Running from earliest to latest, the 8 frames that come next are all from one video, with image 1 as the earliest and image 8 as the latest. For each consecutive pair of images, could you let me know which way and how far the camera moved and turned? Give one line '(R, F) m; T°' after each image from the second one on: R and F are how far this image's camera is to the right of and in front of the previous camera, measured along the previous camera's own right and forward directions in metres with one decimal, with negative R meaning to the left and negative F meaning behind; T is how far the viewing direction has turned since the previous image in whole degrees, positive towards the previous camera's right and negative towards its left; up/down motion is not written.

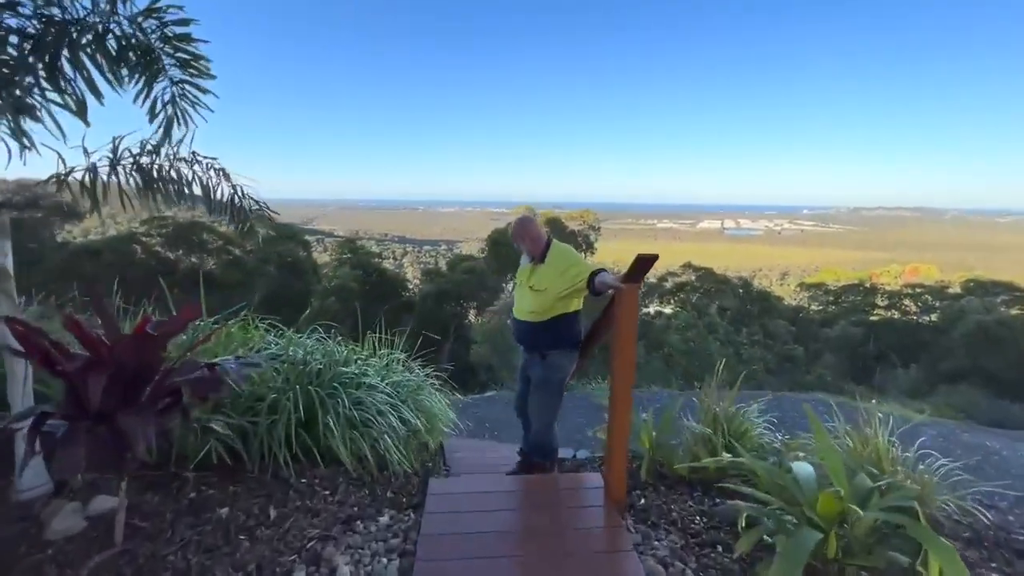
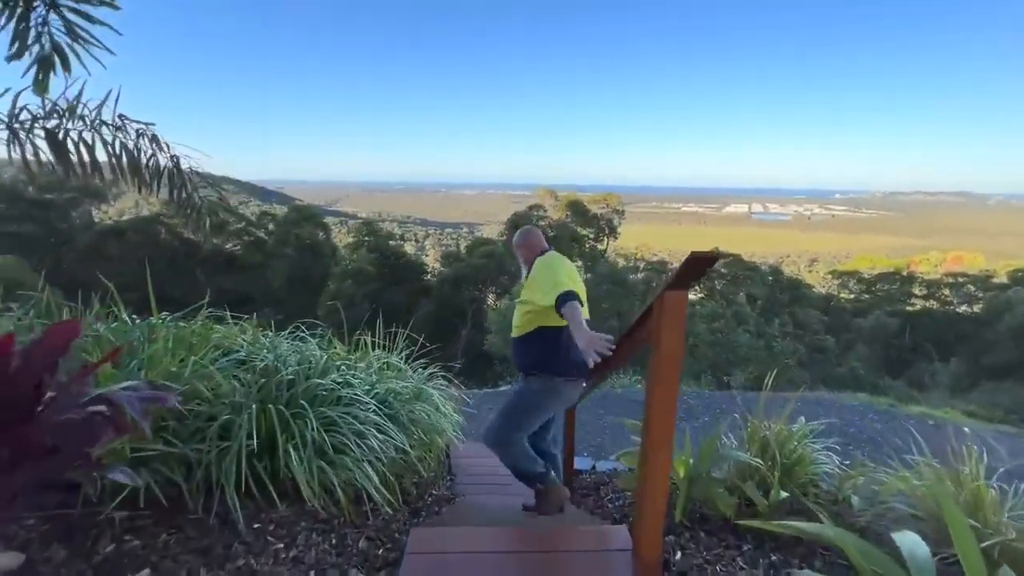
(0.0, +0.5) m; -2°
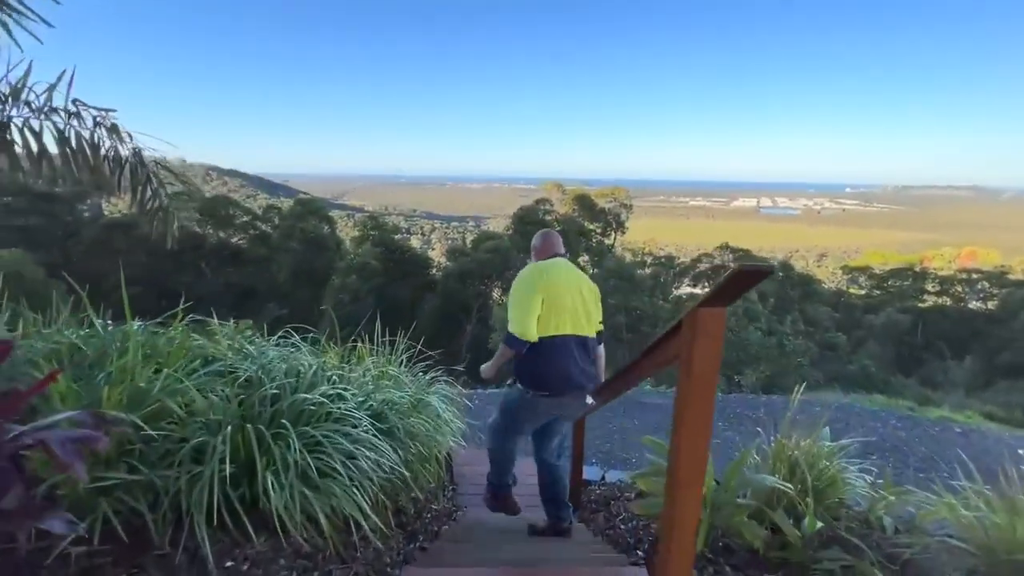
(0.0, +0.2) m; -1°
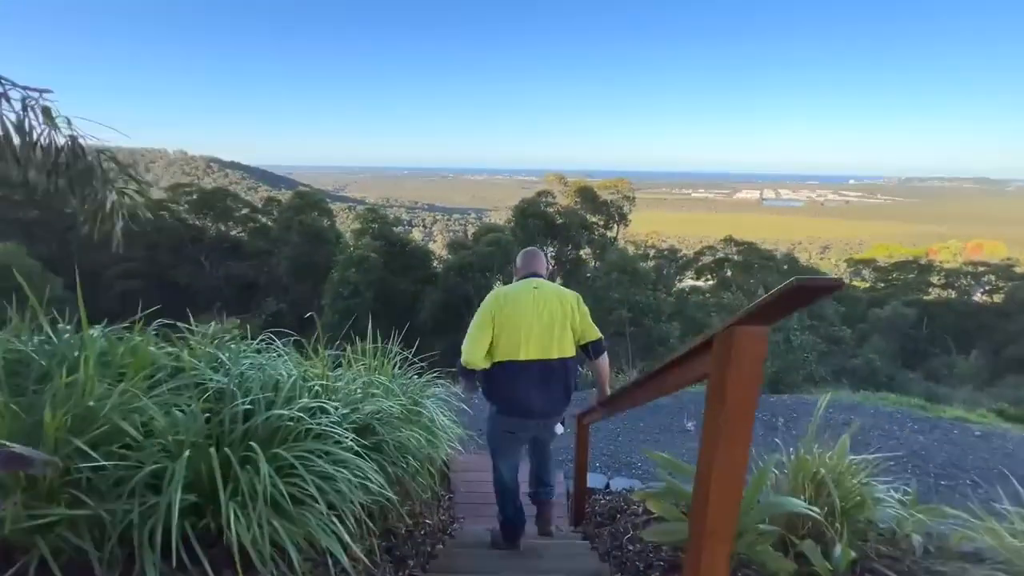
(0.0, +0.2) m; 0°
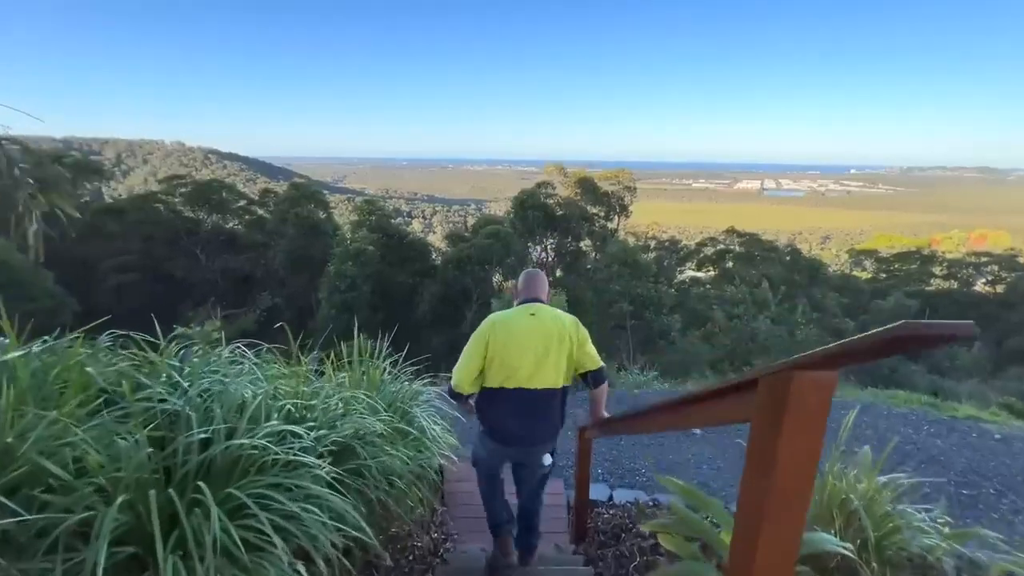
(0.0, +0.3) m; 0°
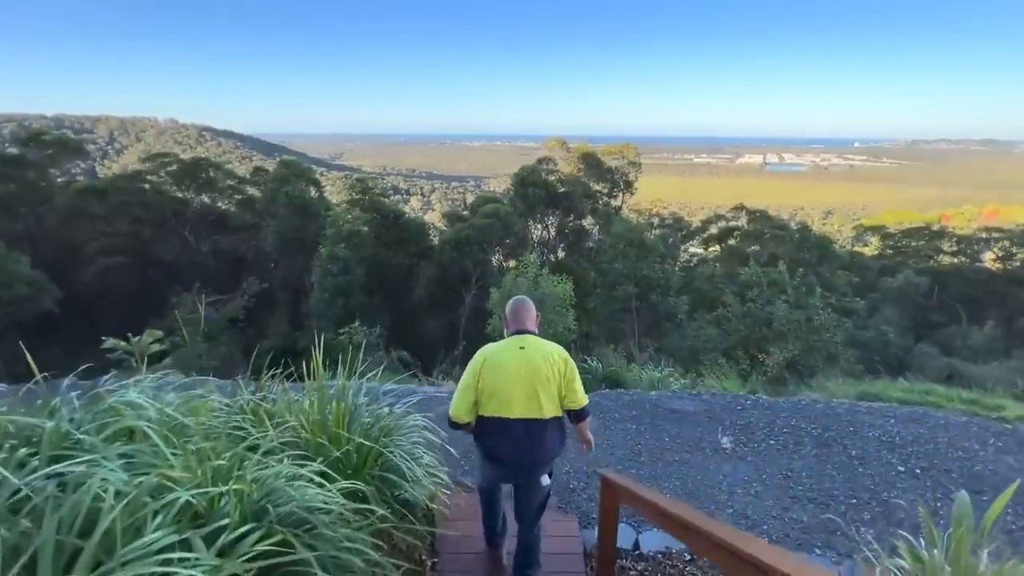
(0.0, +0.7) m; 0°
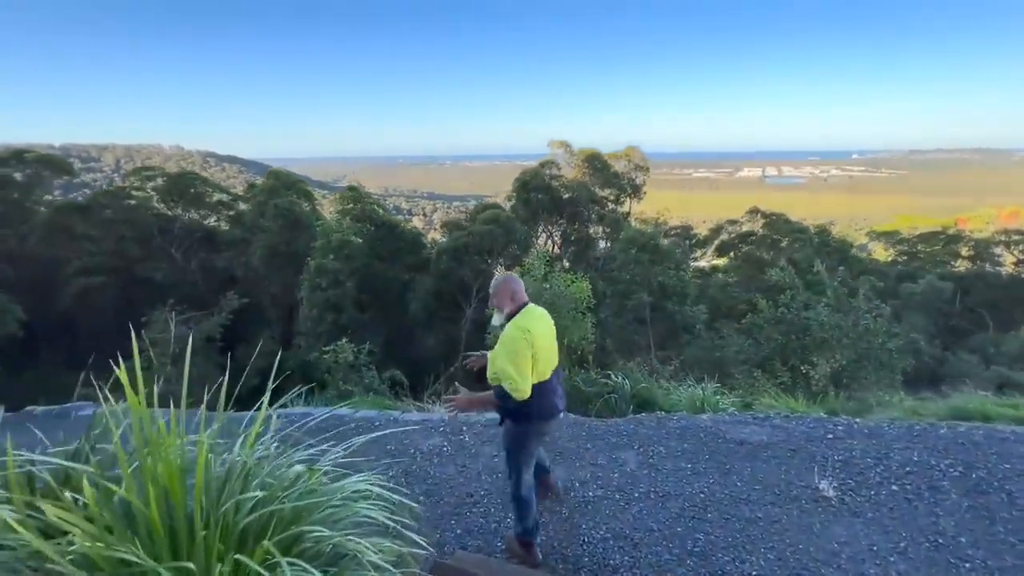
(0.0, +1.3) m; 0°
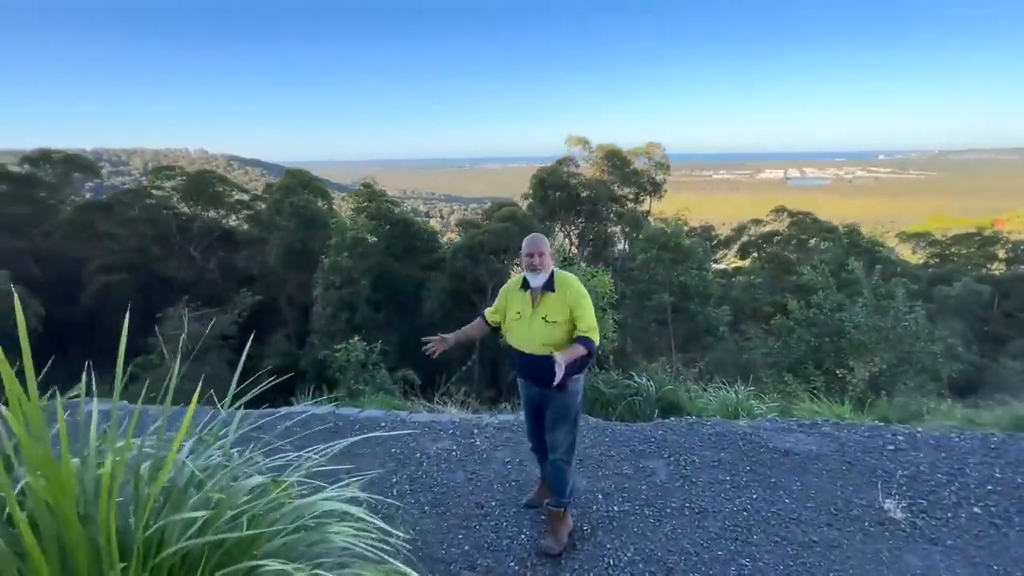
(0.0, +0.4) m; -1°
